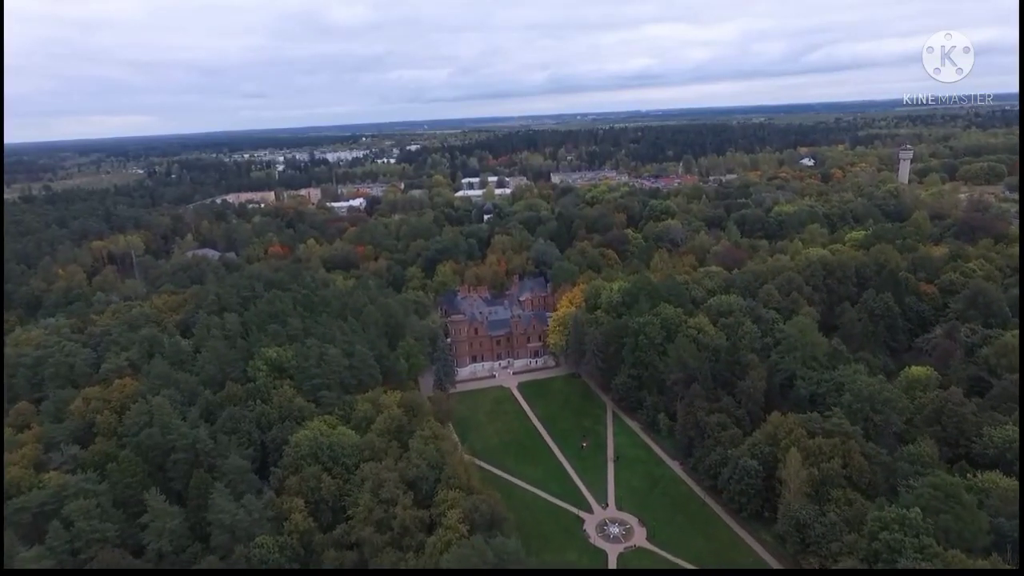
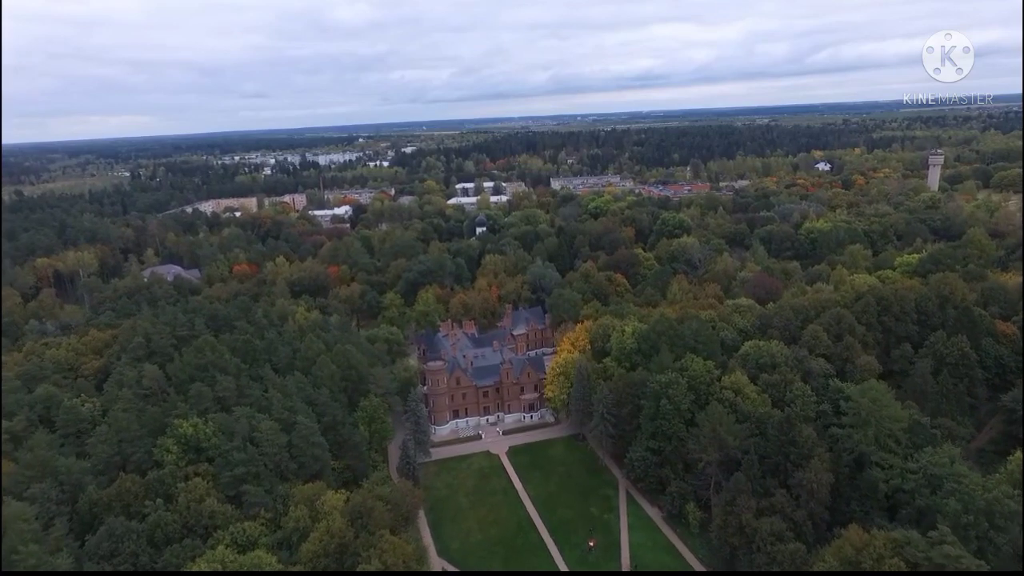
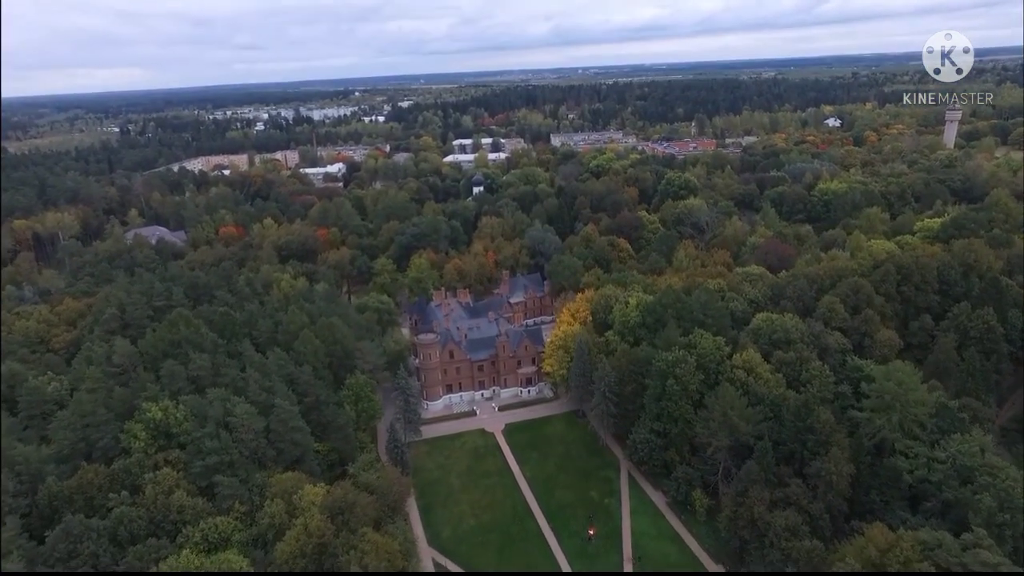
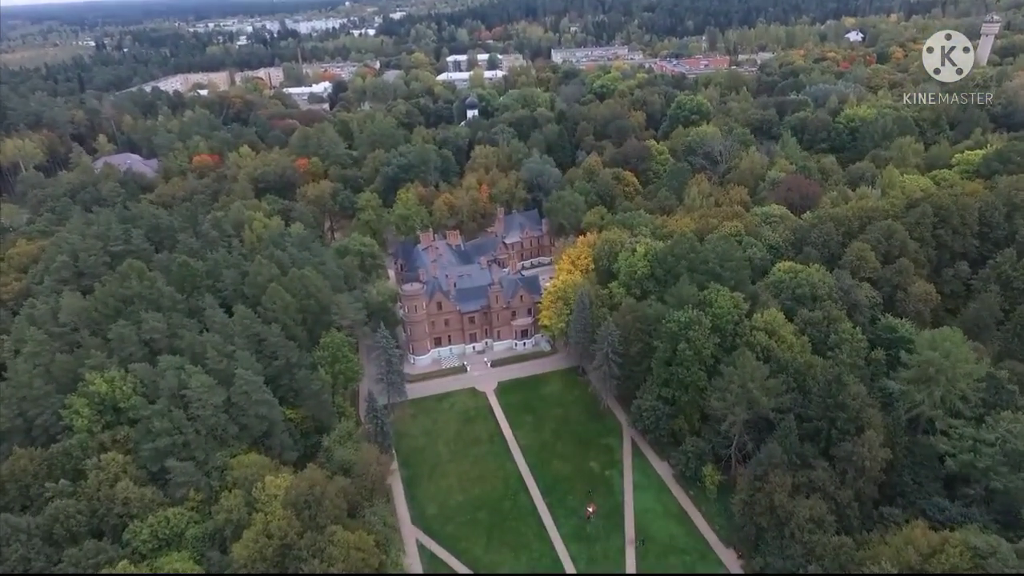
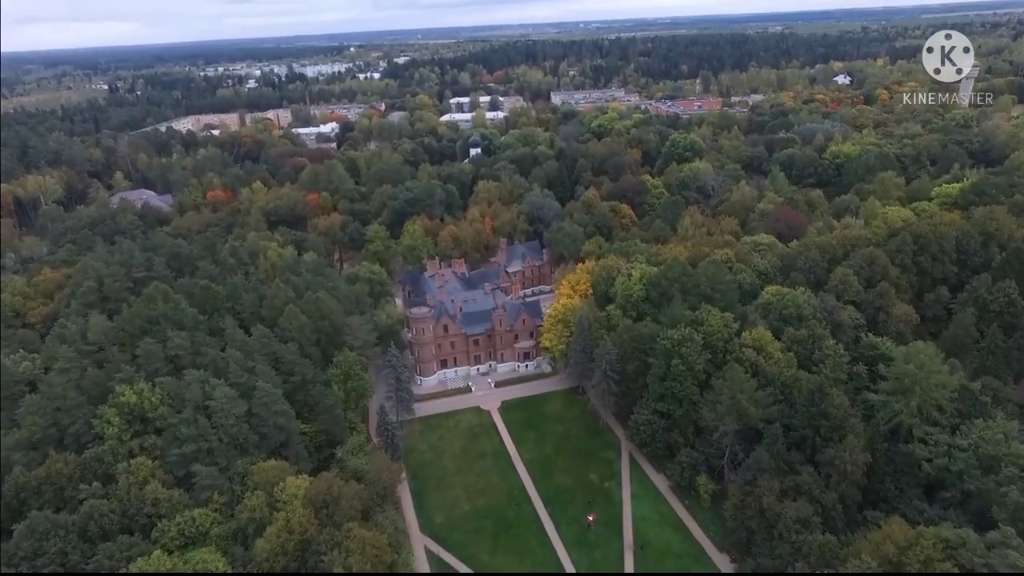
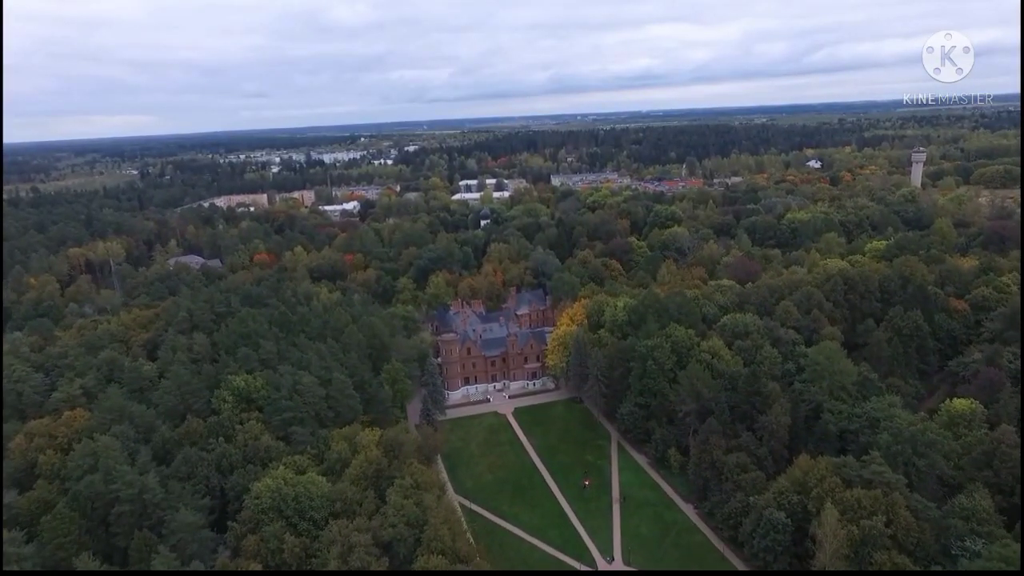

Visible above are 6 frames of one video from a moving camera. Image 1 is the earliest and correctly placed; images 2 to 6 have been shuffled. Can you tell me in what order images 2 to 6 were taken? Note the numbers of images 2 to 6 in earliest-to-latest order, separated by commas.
6, 2, 3, 5, 4
